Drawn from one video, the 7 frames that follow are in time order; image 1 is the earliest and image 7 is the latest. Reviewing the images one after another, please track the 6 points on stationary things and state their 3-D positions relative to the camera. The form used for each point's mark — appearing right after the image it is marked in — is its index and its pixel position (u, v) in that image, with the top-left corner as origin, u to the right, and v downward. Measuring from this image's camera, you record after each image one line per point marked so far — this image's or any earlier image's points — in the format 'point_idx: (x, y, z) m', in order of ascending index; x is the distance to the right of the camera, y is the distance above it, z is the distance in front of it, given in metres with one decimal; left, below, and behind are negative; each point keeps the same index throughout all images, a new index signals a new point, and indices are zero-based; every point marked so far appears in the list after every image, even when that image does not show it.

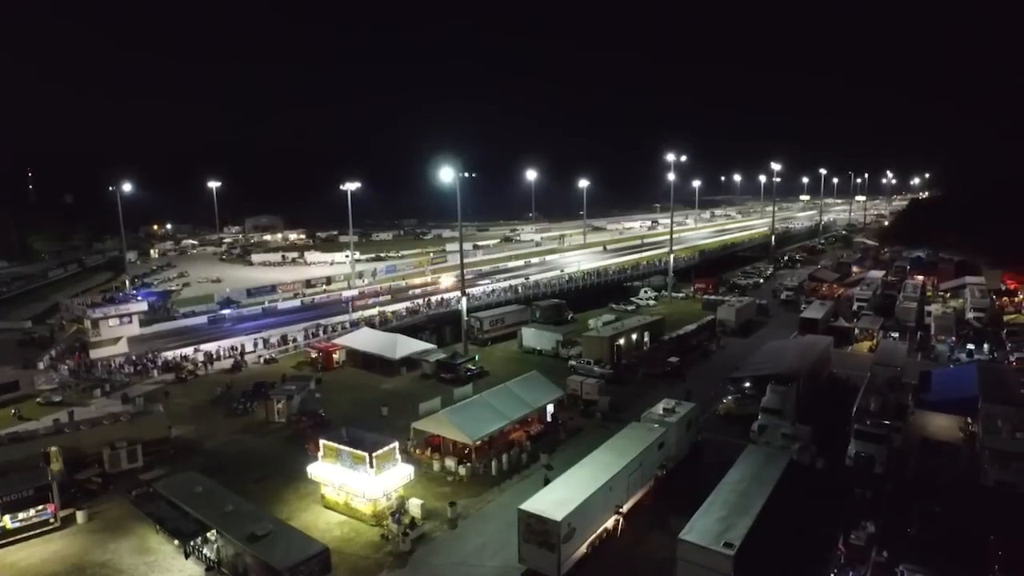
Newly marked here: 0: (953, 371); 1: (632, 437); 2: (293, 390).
0: (+11.8, -2.3, +17.2) m
1: (+2.4, -3.0, +12.5) m
2: (-6.6, -3.0, +17.6) m
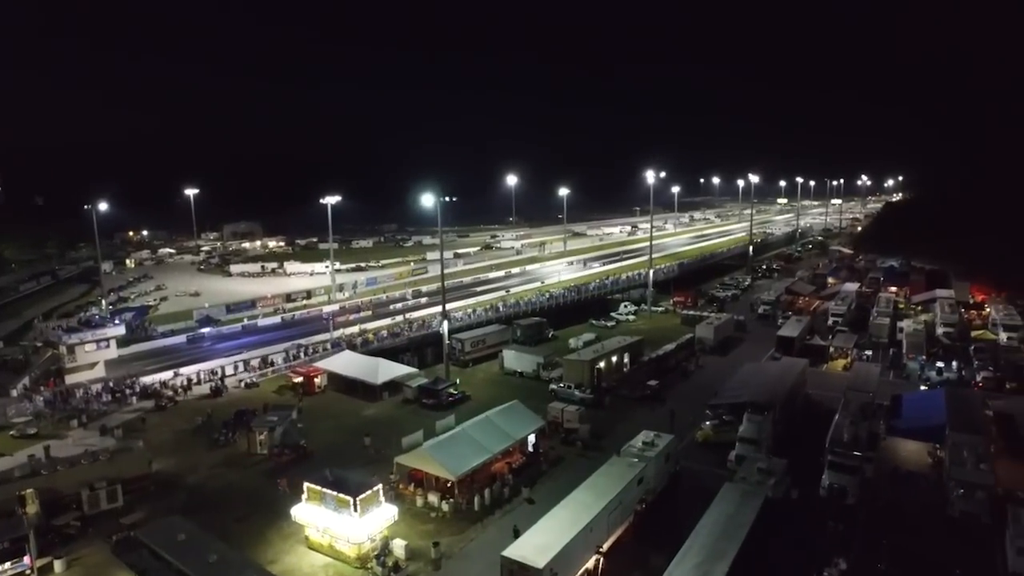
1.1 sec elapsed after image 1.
0: (+11.5, -3.0, +17.2) m
1: (+2.0, -3.8, +12.6) m
2: (-6.9, -3.8, +17.9) m
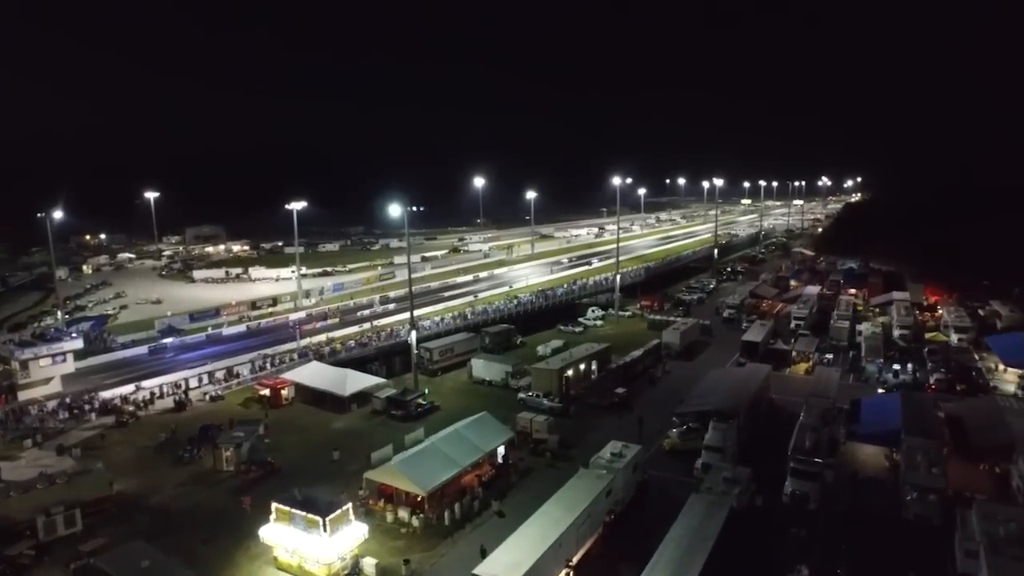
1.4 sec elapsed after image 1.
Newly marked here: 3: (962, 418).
0: (+10.6, -3.2, +17.8) m
1: (+1.4, -4.1, +12.8) m
2: (-7.7, -4.2, +17.6) m
3: (+12.1, -3.5, +16.7) m
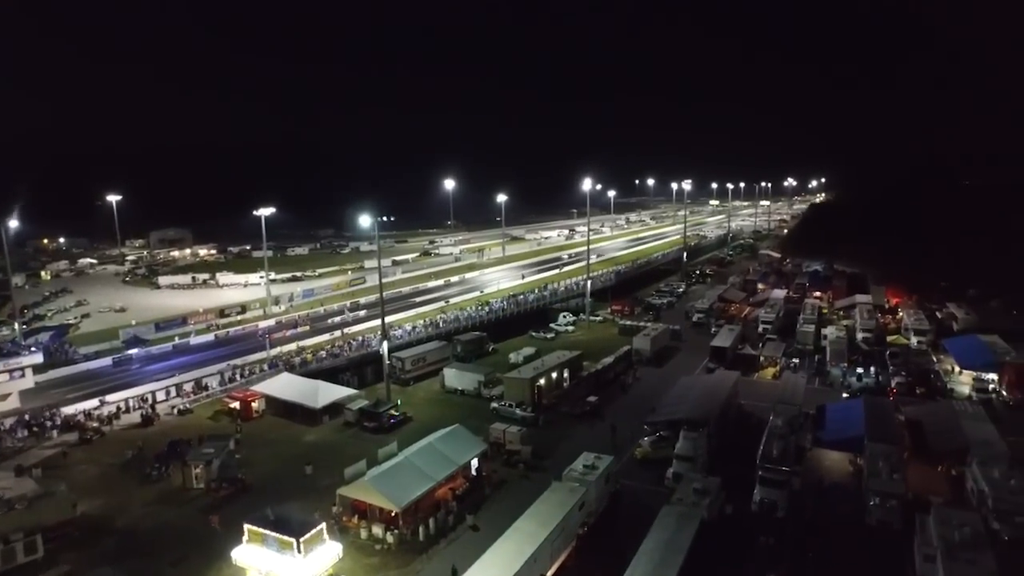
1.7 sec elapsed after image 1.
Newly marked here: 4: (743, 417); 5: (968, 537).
0: (+9.9, -3.5, +18.3) m
1: (+0.9, -4.5, +12.9) m
2: (-8.5, -4.6, +17.3) m
3: (+11.4, -3.7, +17.2) m
4: (+7.5, -4.2, +20.0) m
5: (+8.3, -4.5, +11.2) m
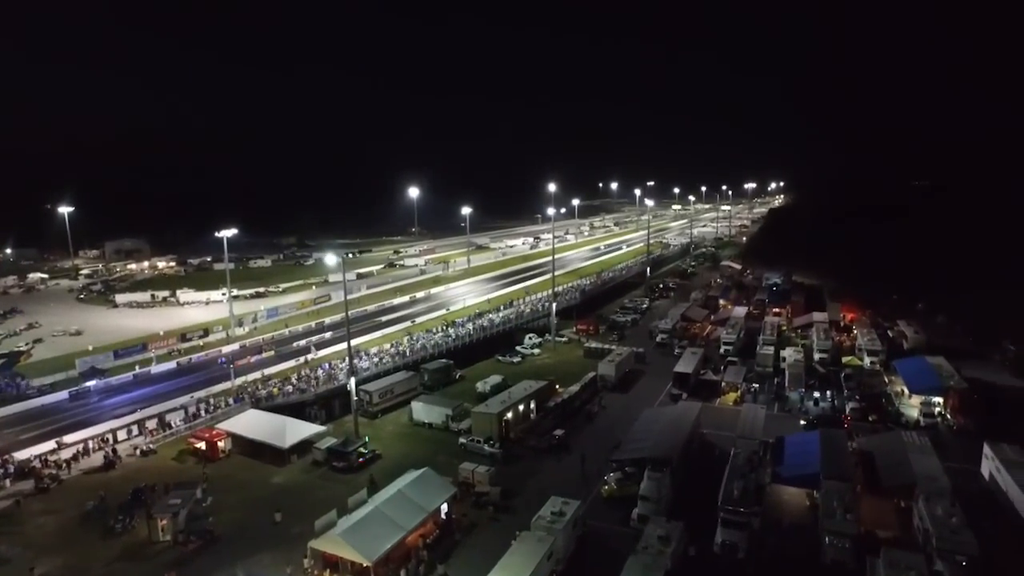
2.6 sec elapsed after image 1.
0: (+8.9, -4.6, +19.1) m
1: (+0.3, -5.7, +13.2) m
2: (-9.3, -5.9, +17.1) m
3: (+10.6, -4.9, +18.1) m
4: (+6.5, -5.3, +20.6) m
5: (+7.8, -5.6, +11.9) m
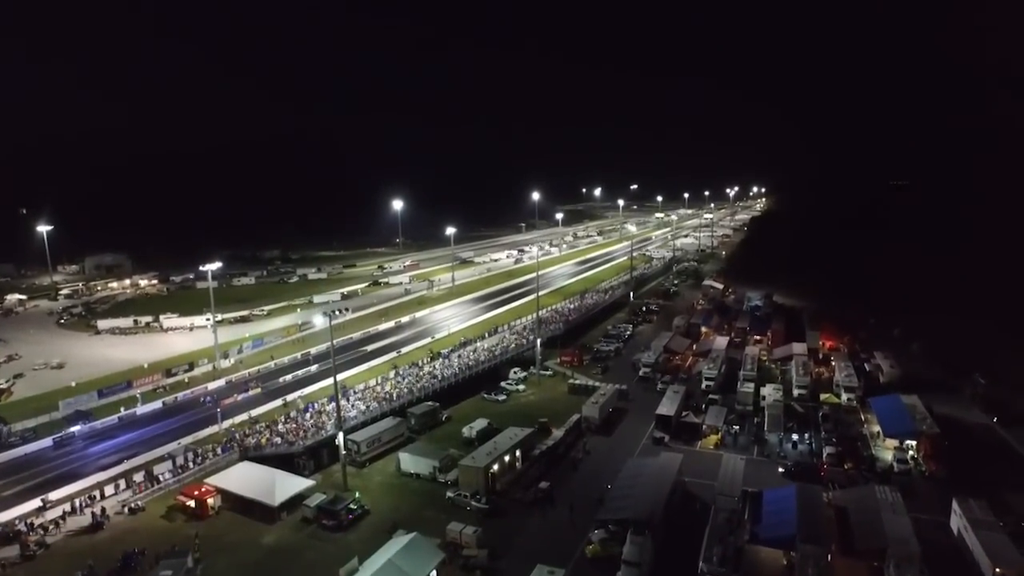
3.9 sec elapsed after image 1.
0: (+8.5, -6.5, +19.7) m
1: (0.0, -7.6, +13.6) m
2: (-9.7, -8.0, +17.3) m
3: (+10.2, -6.7, +18.8) m
4: (+6.0, -7.3, +21.2) m
5: (+7.5, -7.5, +12.5) m
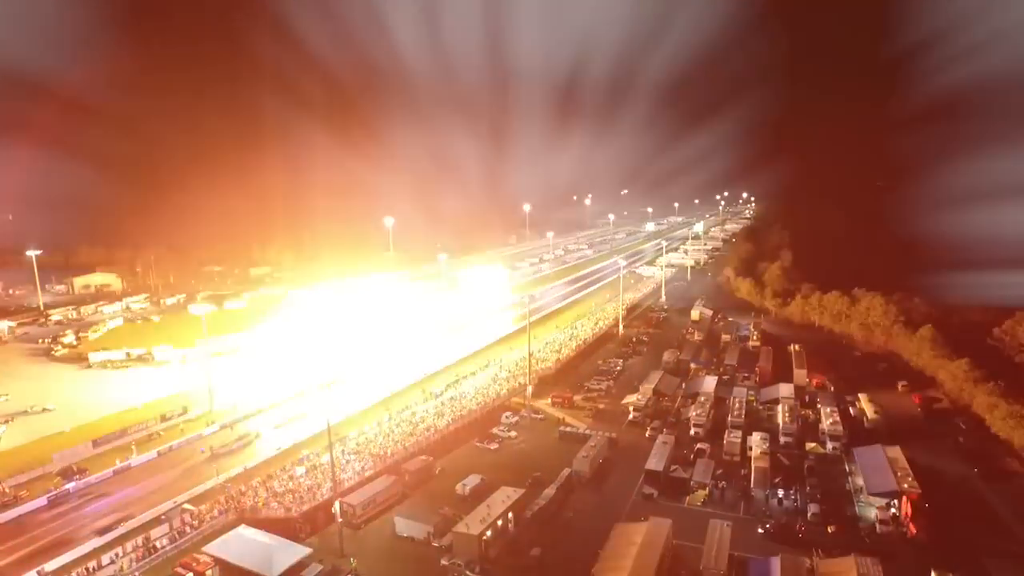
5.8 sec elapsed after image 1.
0: (+8.3, -9.1, +20.3) m
1: (-0.1, -10.1, +14.1) m
2: (-9.8, -10.6, +17.6) m
3: (+9.9, -9.3, +19.4) m
4: (+5.8, -9.9, +21.7) m
5: (+7.4, -10.0, +13.0) m
